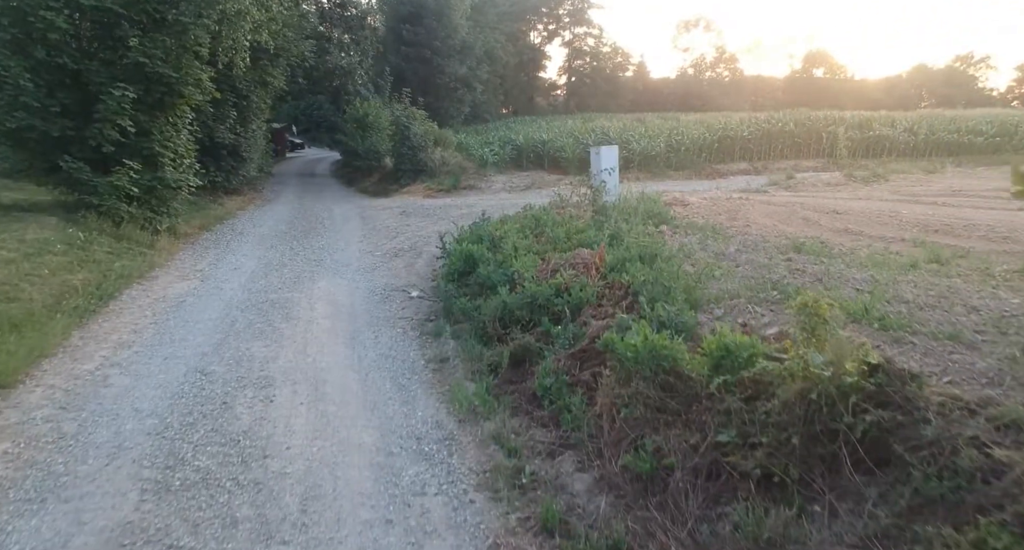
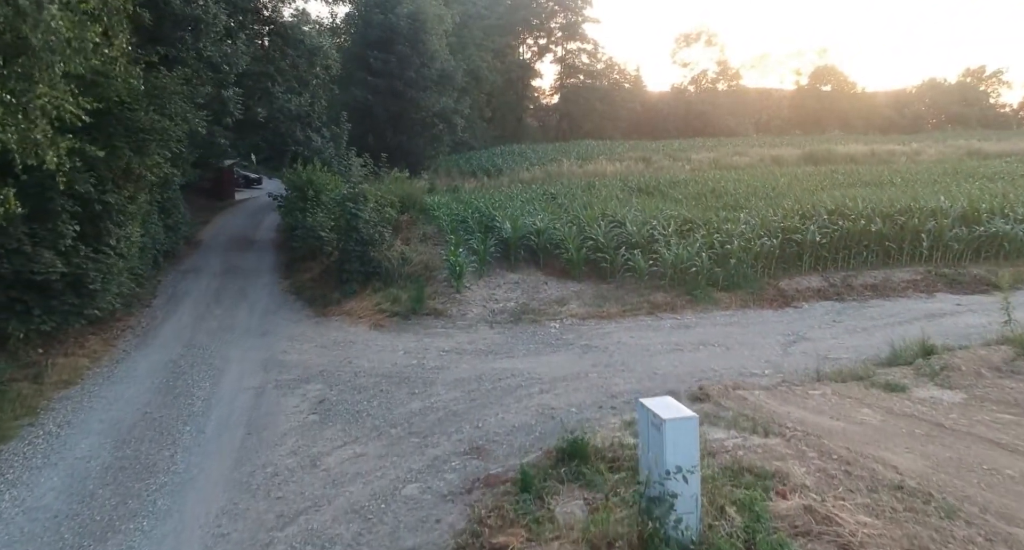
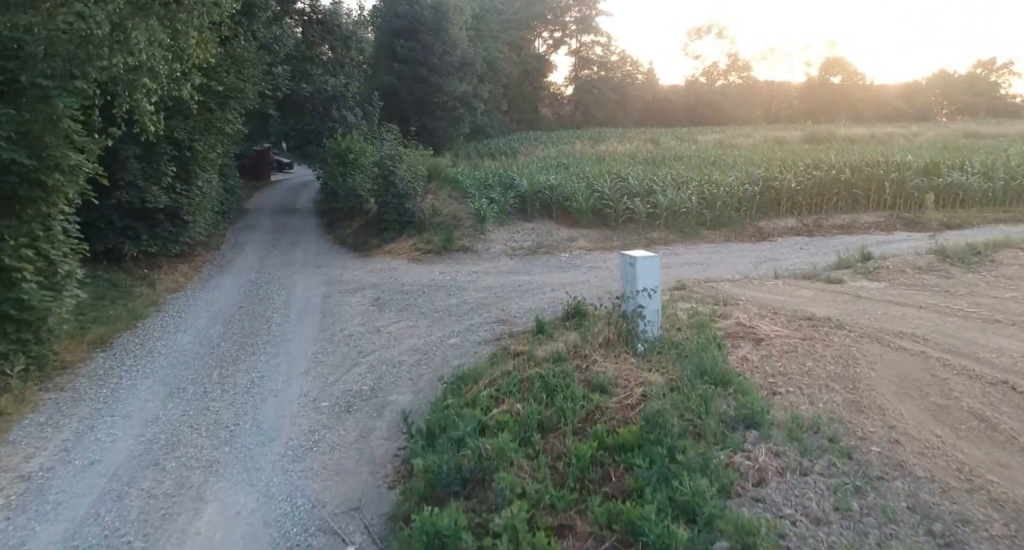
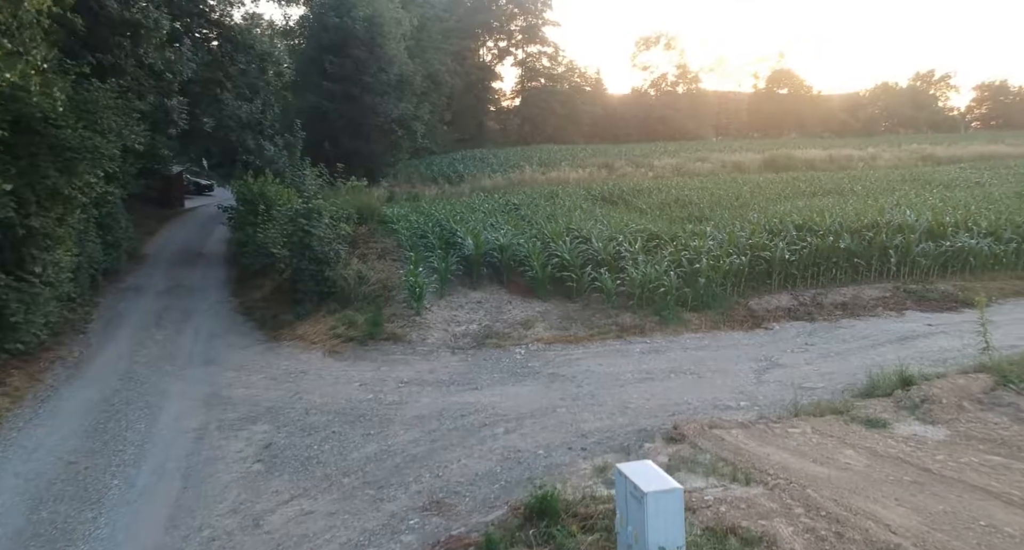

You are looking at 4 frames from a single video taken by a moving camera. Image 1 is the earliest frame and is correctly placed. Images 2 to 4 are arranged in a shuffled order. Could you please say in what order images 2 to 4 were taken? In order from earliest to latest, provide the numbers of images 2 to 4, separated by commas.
3, 2, 4
